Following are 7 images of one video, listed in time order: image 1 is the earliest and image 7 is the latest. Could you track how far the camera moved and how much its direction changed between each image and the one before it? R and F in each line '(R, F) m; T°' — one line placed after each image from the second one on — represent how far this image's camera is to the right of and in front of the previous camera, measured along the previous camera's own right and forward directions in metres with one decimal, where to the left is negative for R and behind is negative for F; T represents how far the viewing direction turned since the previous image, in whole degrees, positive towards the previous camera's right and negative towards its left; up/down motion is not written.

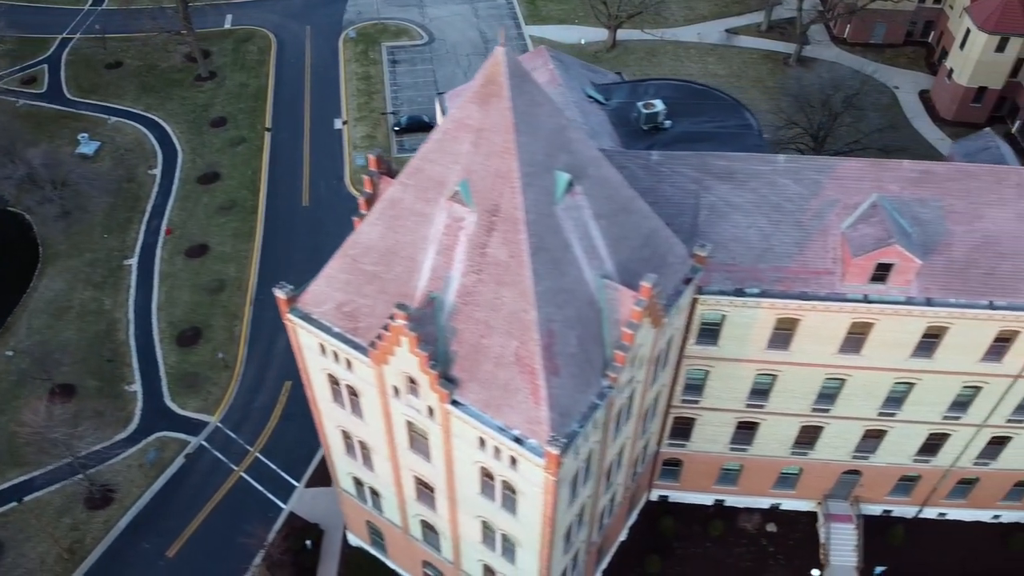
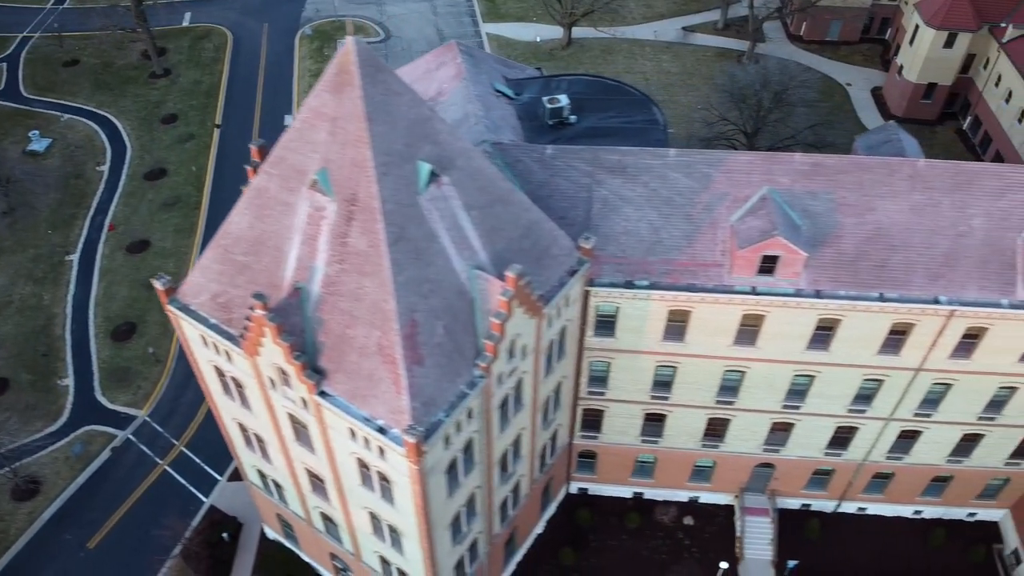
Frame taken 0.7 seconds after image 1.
(+4.3, -0.1) m; 0°
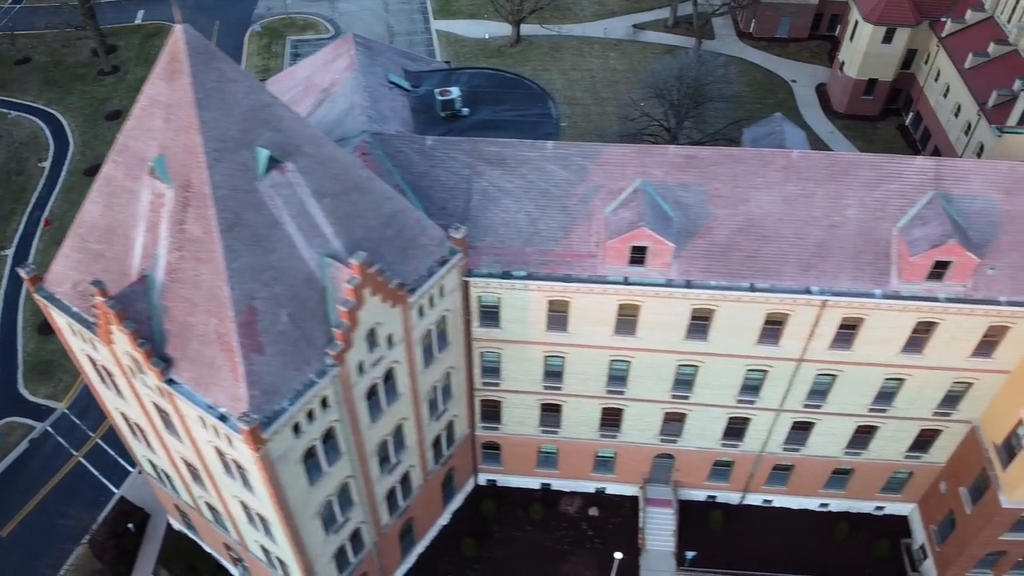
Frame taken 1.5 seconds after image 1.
(+5.0, -0.1) m; -1°
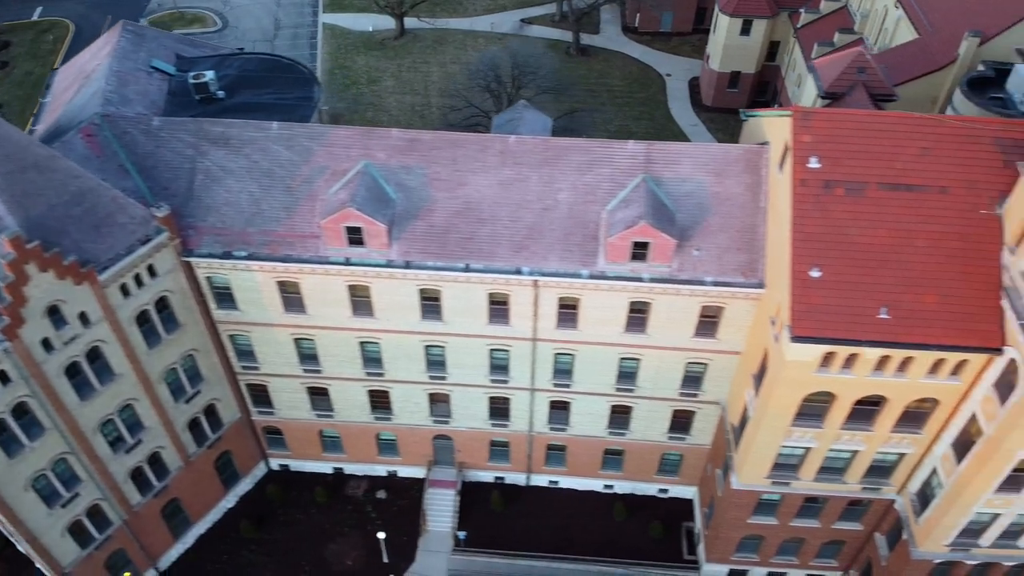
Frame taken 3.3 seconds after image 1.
(+11.6, -0.4) m; -1°
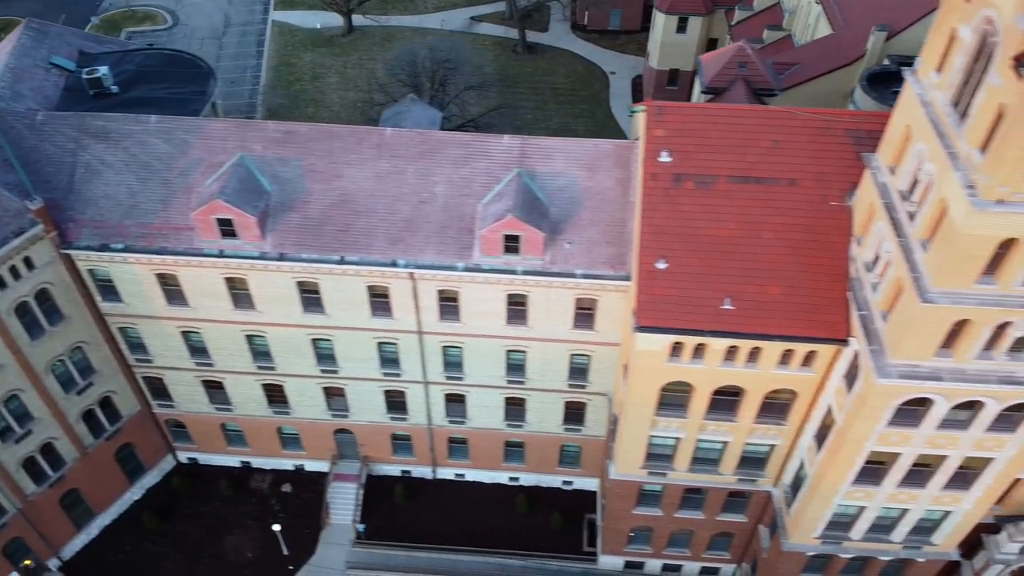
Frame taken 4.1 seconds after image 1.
(+5.2, -0.3) m; -1°
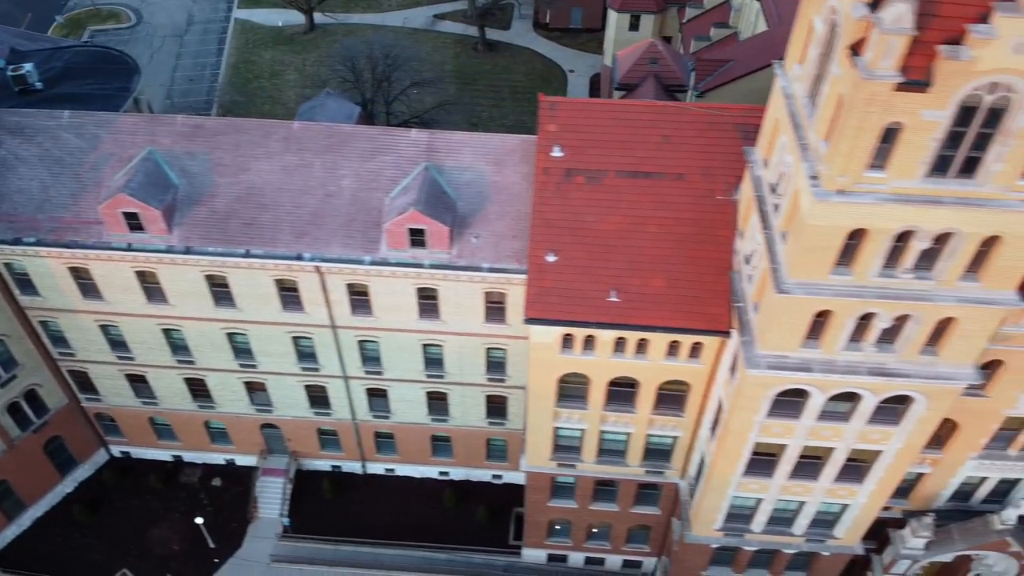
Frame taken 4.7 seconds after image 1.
(+3.8, -0.2) m; 0°
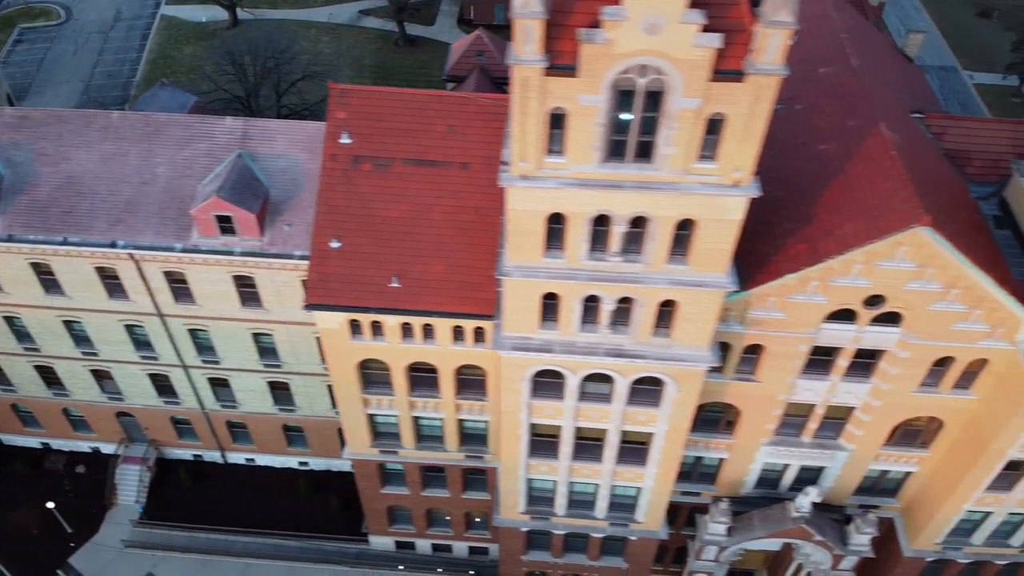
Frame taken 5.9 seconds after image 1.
(+7.7, -0.4) m; -1°
